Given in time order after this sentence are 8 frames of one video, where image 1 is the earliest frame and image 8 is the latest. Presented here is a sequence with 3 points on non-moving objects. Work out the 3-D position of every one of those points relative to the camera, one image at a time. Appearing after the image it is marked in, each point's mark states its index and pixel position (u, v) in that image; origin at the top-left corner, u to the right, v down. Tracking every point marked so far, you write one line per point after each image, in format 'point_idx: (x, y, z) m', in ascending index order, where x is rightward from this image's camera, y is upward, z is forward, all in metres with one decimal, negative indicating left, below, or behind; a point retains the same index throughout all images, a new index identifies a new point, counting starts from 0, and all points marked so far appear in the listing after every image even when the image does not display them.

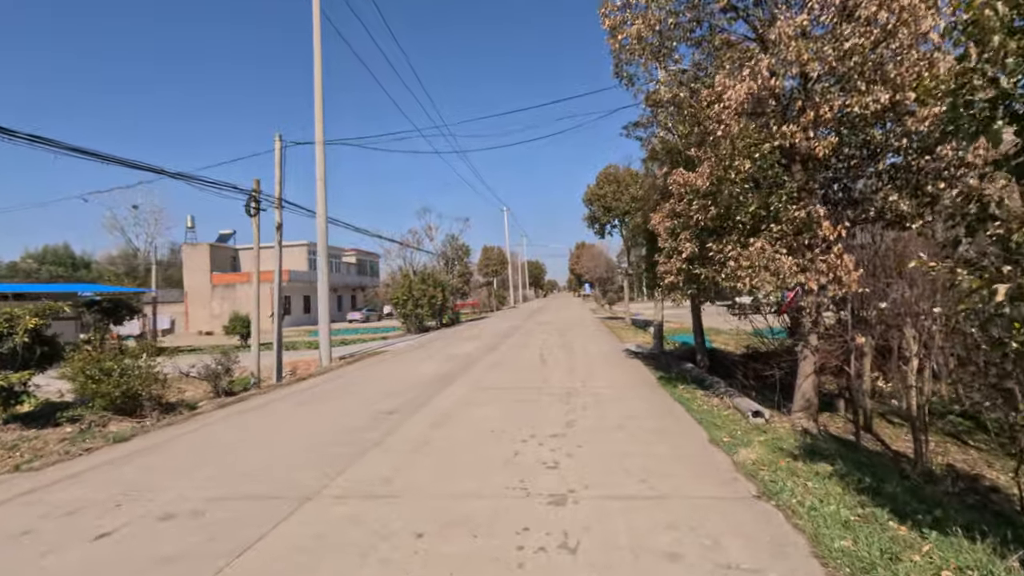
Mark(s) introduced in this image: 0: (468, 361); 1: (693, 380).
0: (-1.2, -2.0, +15.2) m
1: (+3.4, -1.7, +10.1) m
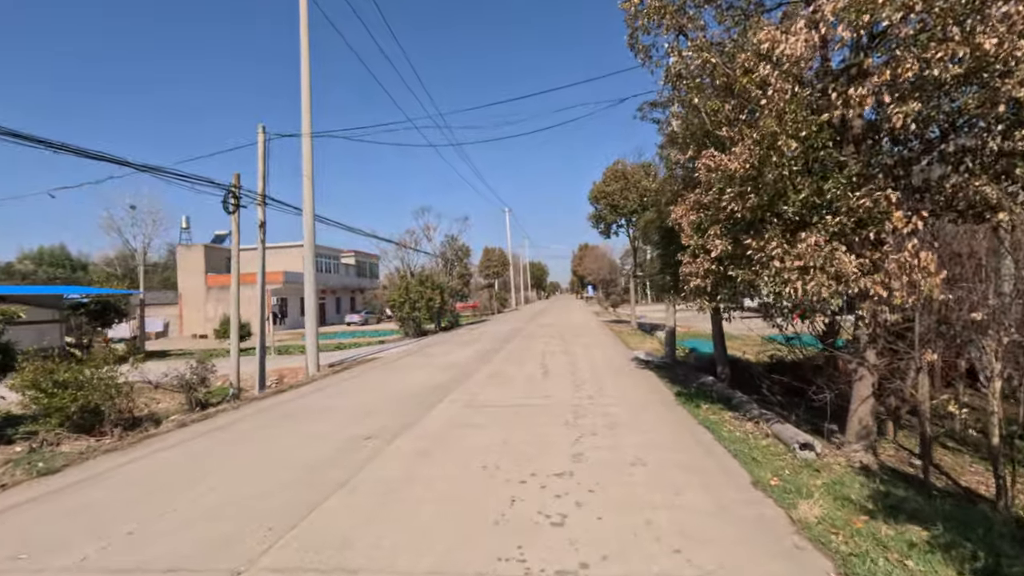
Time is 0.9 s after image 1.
0: (-1.2, -2.1, +14.0) m
1: (+3.3, -1.8, +8.9) m
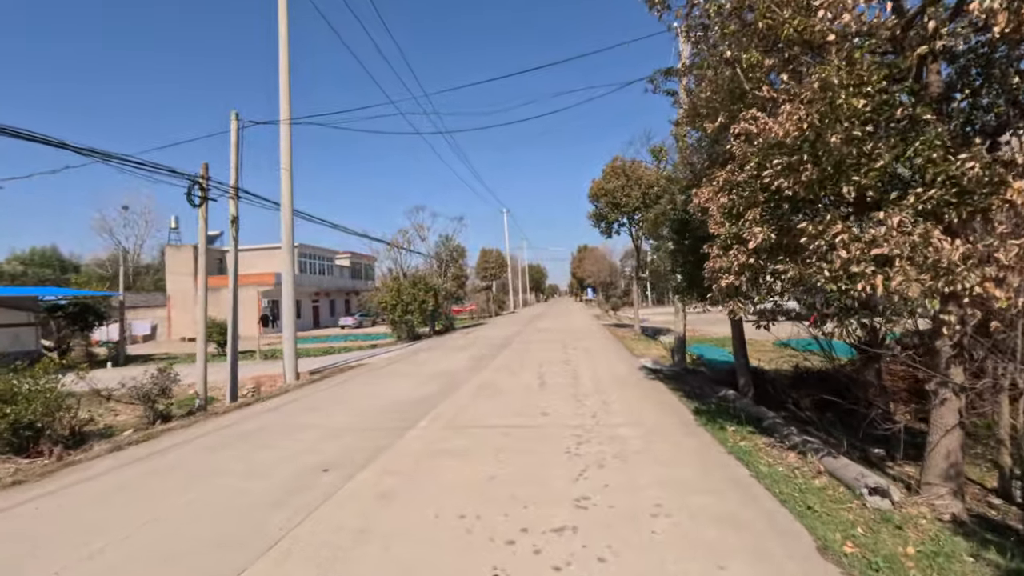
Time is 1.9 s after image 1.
0: (-1.3, -2.1, +12.6) m
1: (+3.2, -1.8, +7.6) m
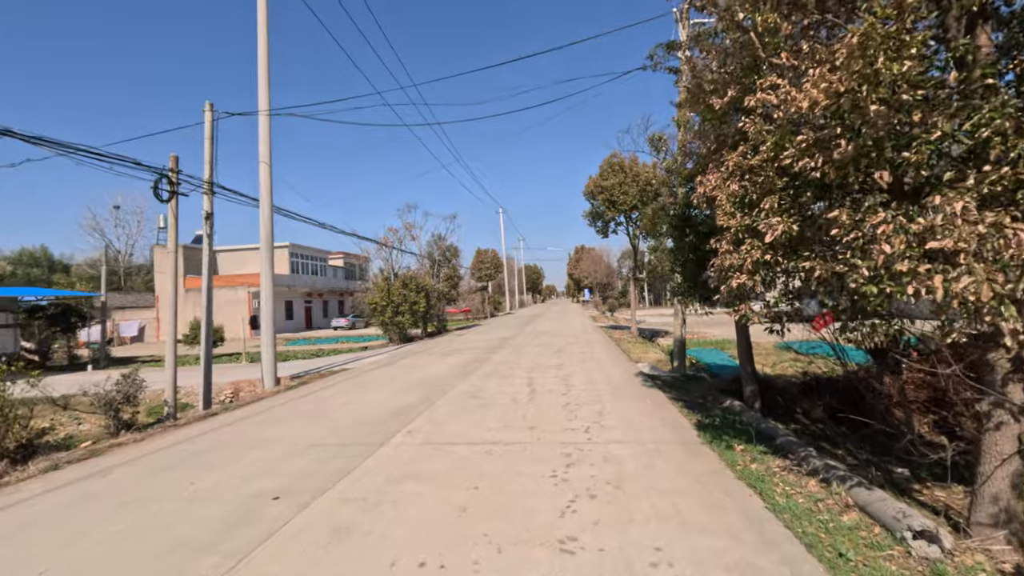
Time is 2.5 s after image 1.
0: (-1.6, -2.1, +11.8) m
1: (+3.0, -1.8, +6.8) m
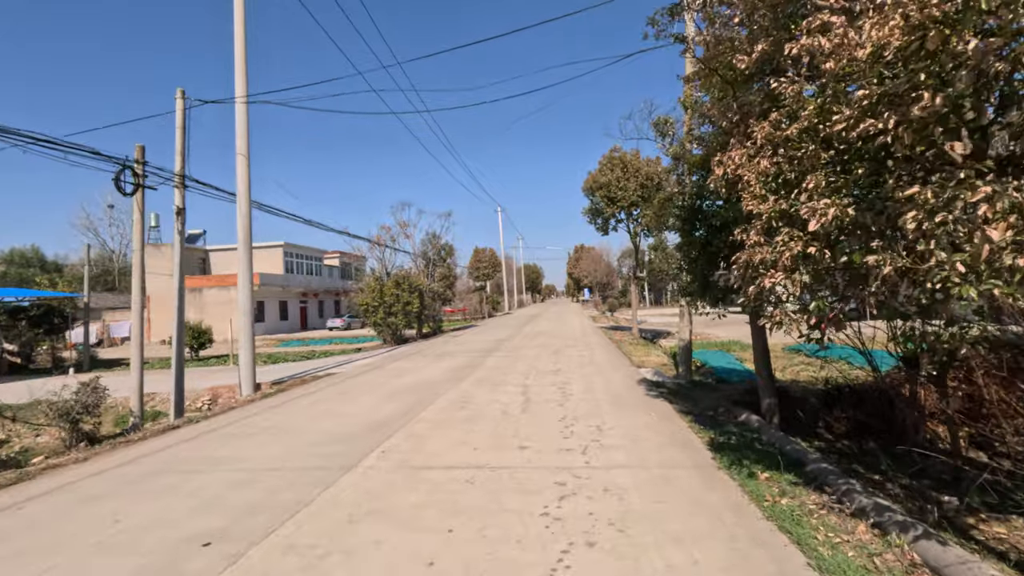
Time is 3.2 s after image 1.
0: (-1.7, -2.1, +10.9) m
1: (+2.8, -1.8, +5.9) m
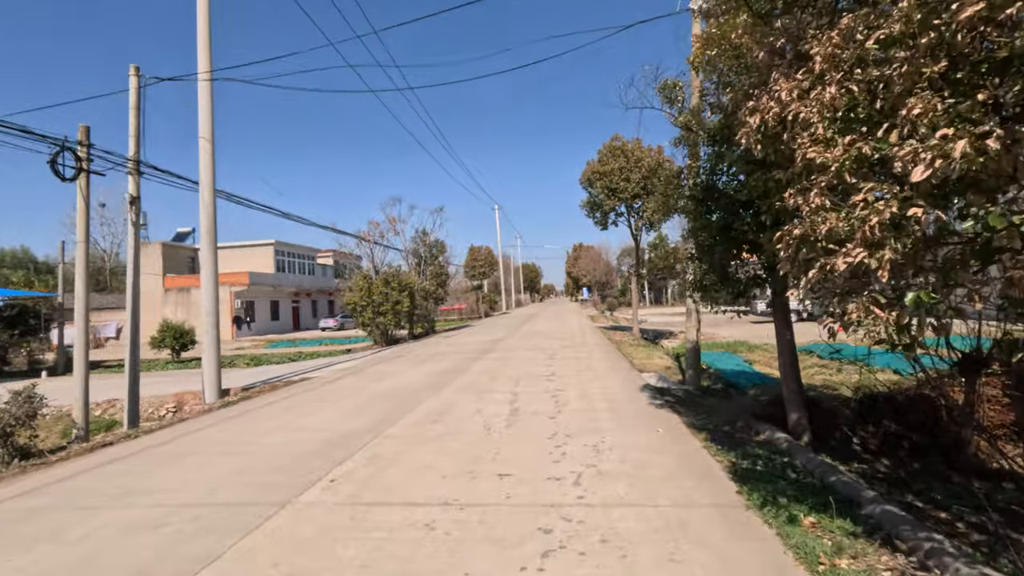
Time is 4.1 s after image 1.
0: (-2.0, -2.1, +9.6) m
1: (+2.6, -1.7, +4.6) m
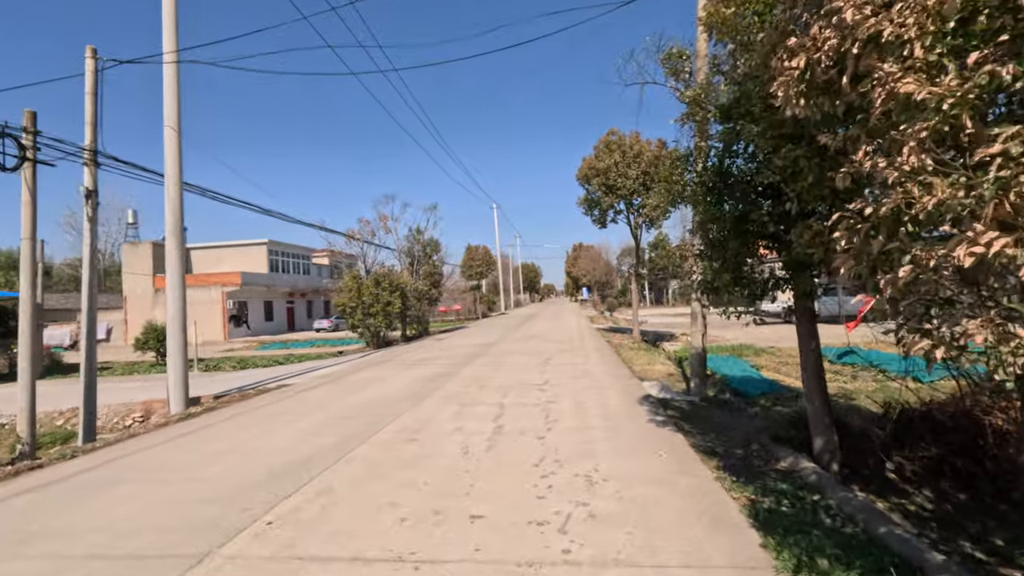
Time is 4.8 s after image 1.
0: (-2.2, -2.1, +8.7) m
1: (+2.4, -1.7, +3.7) m
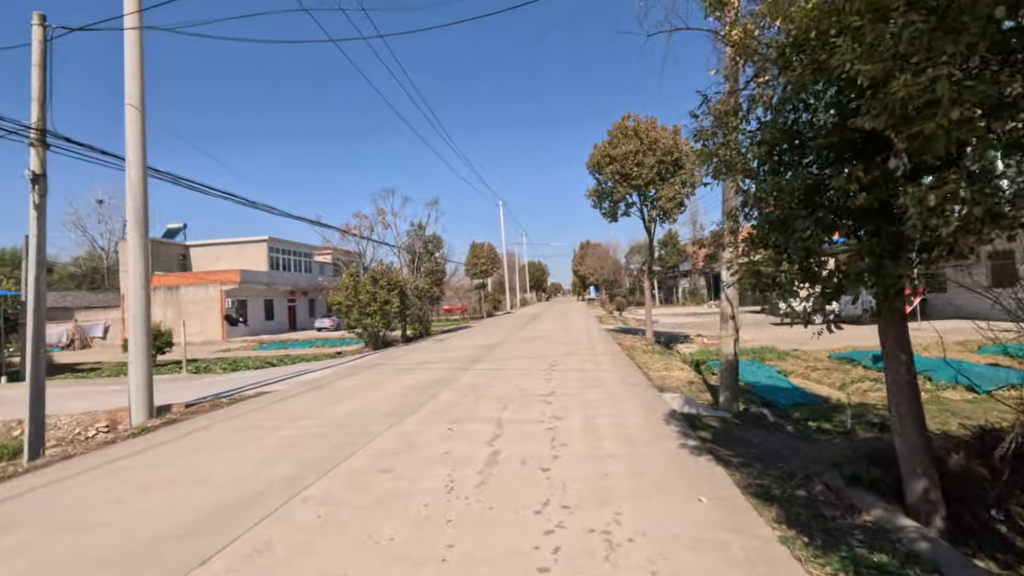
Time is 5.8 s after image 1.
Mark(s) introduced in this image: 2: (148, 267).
0: (-2.2, -2.0, +7.4) m
1: (+2.3, -1.7, +2.3) m
2: (-7.0, +0.4, +10.6) m
